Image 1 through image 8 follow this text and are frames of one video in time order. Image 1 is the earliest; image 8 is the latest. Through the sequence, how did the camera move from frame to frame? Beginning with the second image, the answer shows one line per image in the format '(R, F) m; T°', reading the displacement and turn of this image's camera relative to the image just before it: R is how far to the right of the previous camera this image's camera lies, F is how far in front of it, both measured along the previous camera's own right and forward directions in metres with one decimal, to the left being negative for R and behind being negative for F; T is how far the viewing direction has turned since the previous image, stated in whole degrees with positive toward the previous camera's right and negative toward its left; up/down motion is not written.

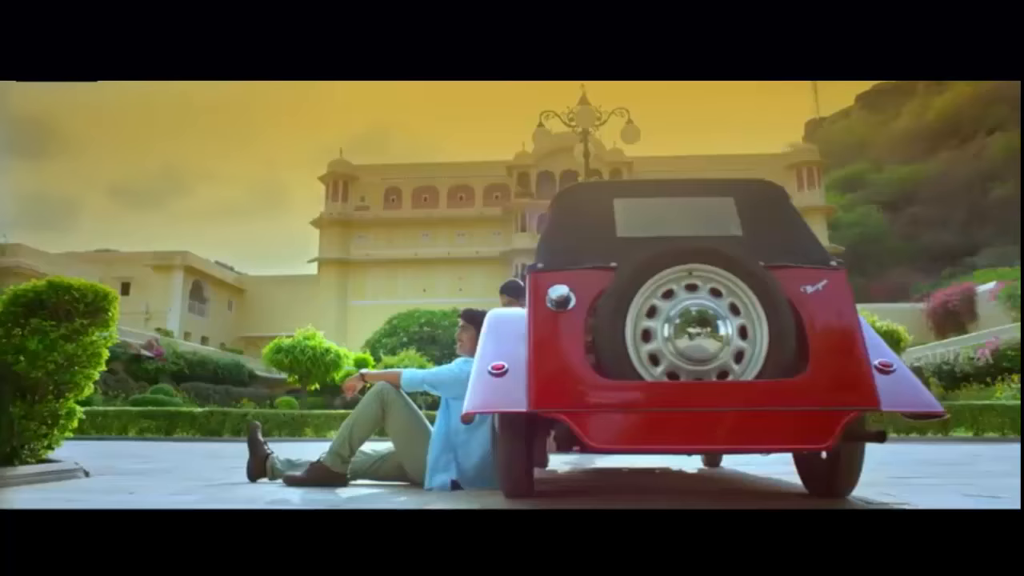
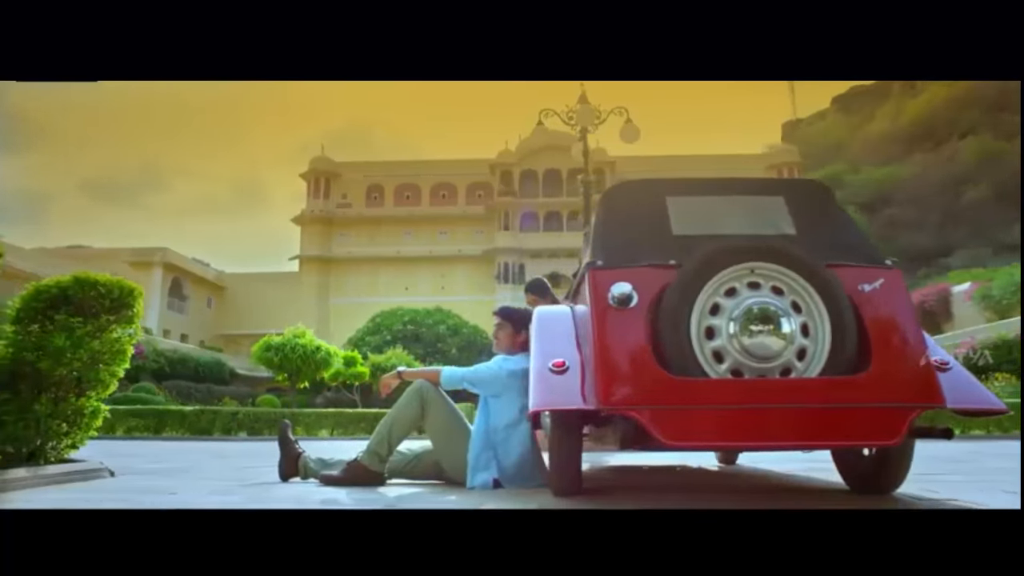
(-0.3, 0.0) m; +2°
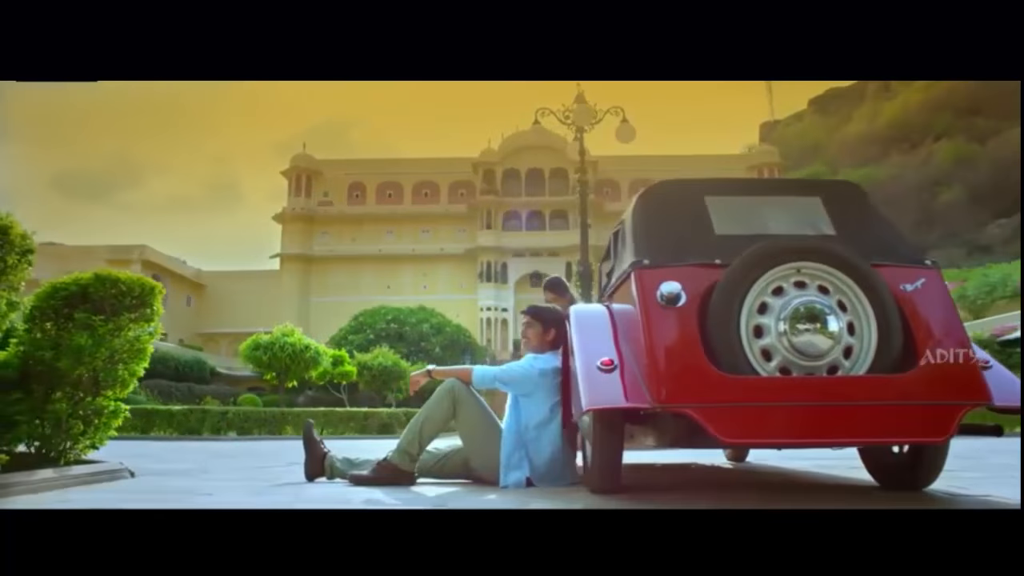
(-0.3, 0.0) m; +2°
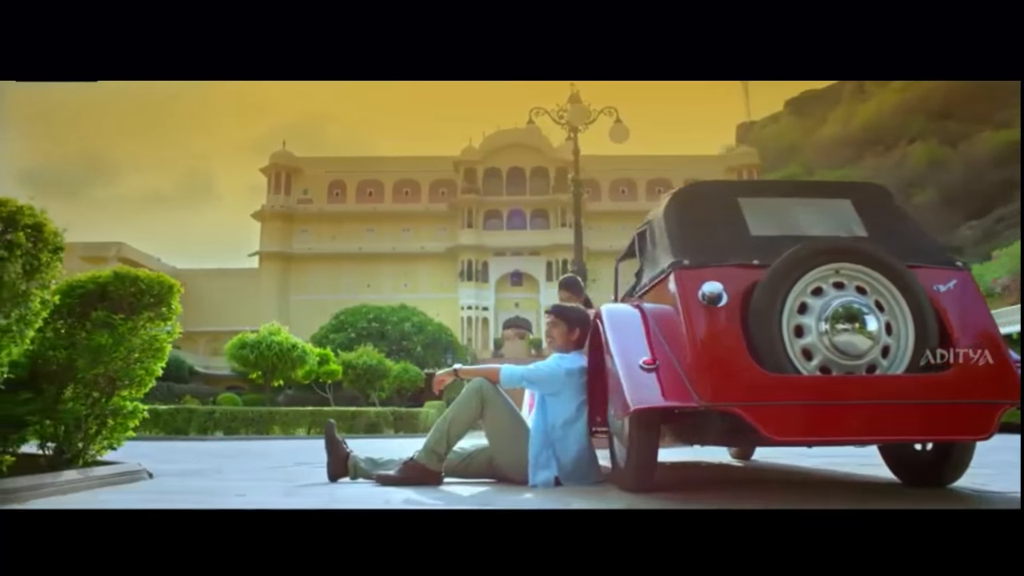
(-0.3, 0.0) m; +2°
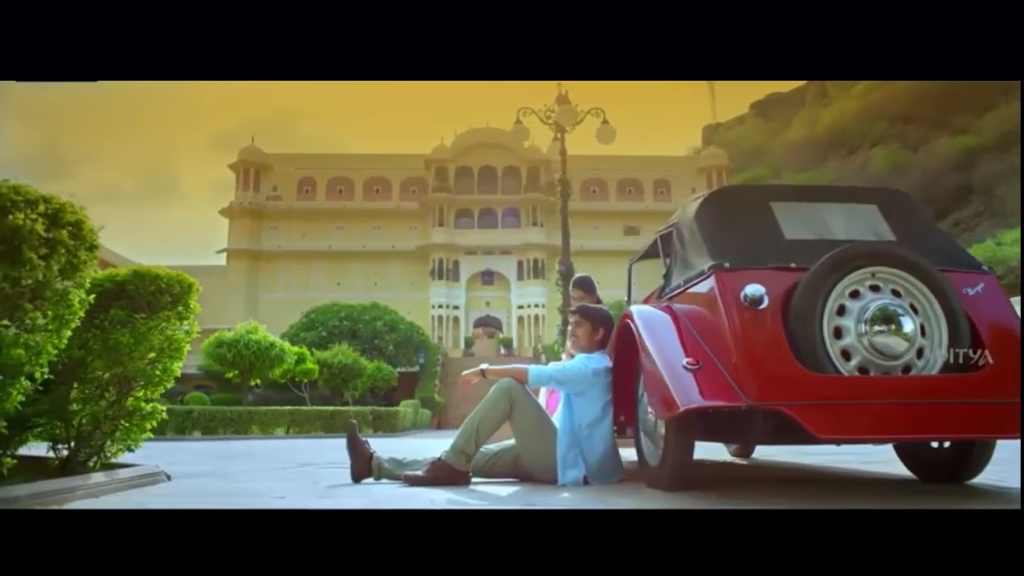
(-0.3, 0.0) m; +2°
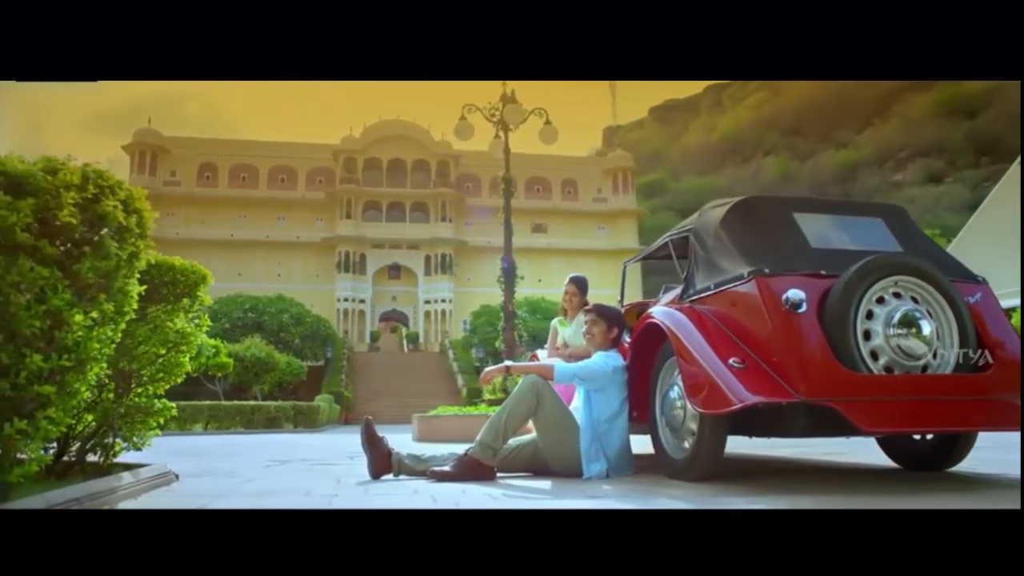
(-0.7, 0.0) m; +7°
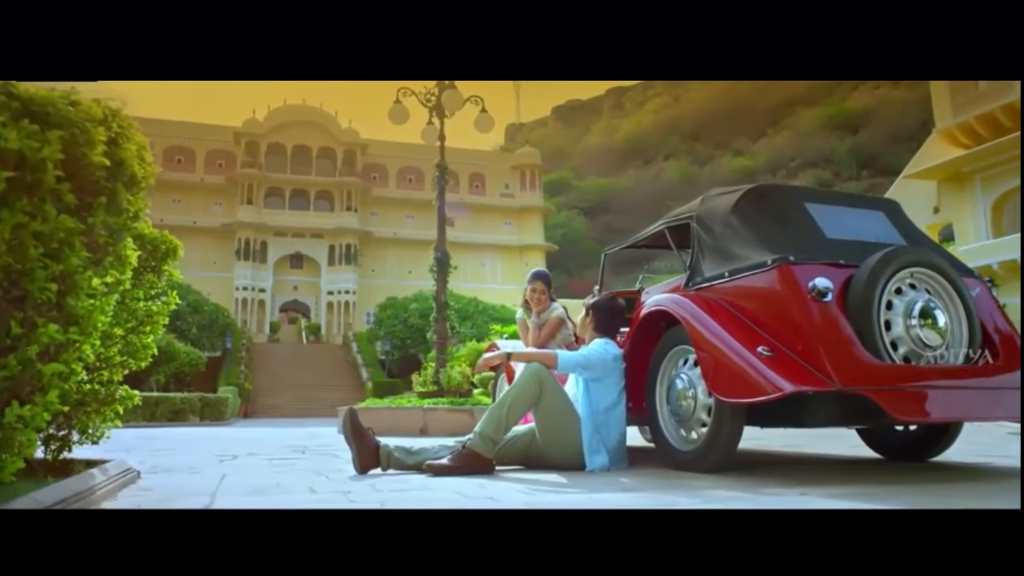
(-0.5, +0.2) m; +7°
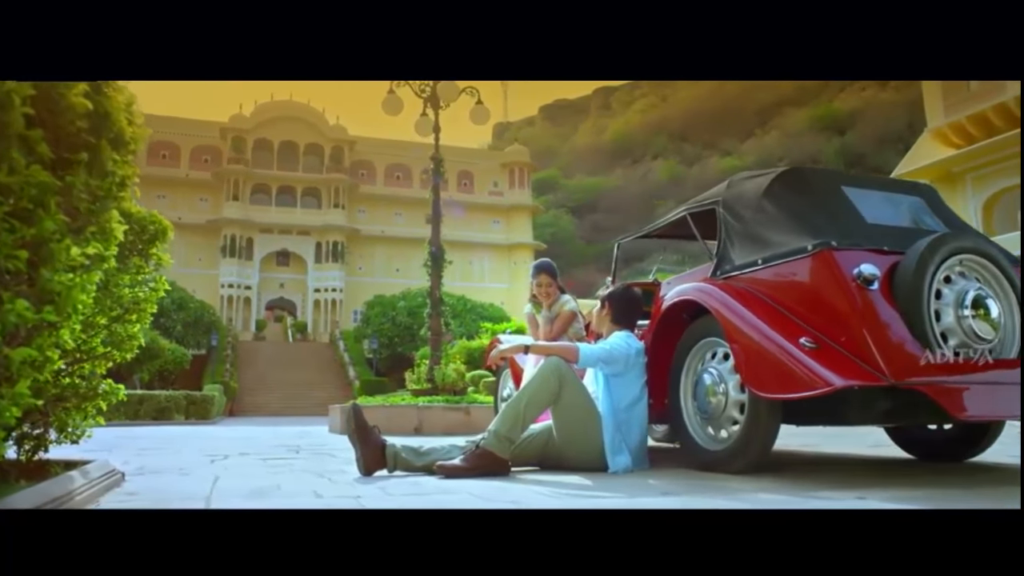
(-0.1, +0.3) m; +1°
